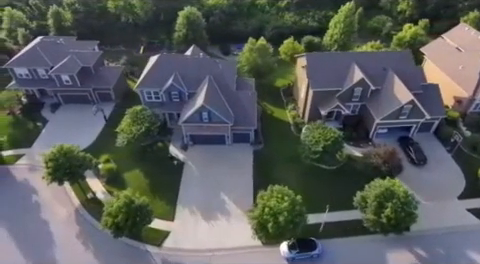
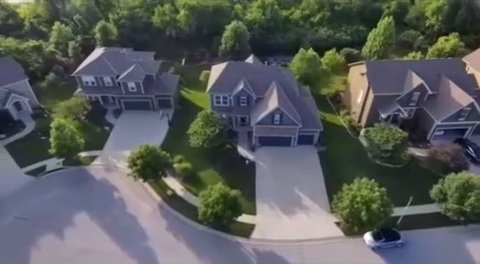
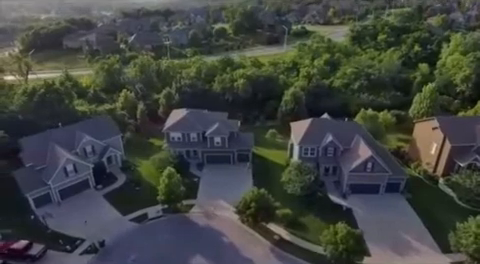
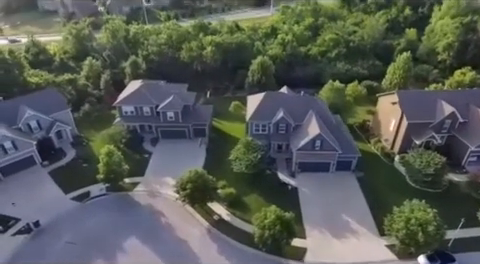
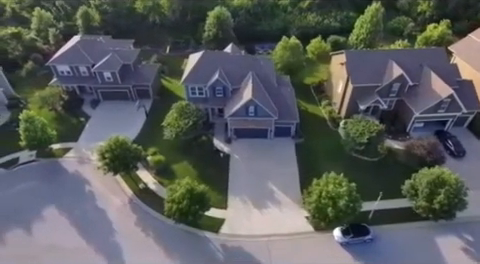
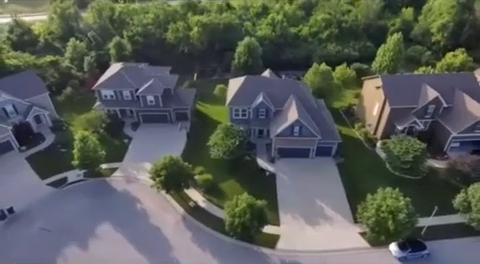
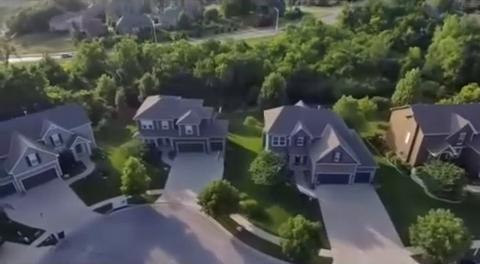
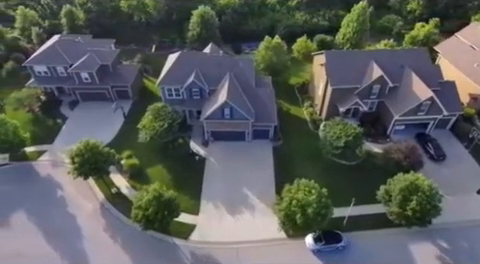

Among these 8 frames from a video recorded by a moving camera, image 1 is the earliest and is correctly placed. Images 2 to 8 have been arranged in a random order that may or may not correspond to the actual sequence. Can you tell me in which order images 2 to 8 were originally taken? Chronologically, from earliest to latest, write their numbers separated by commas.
8, 5, 2, 6, 4, 7, 3
